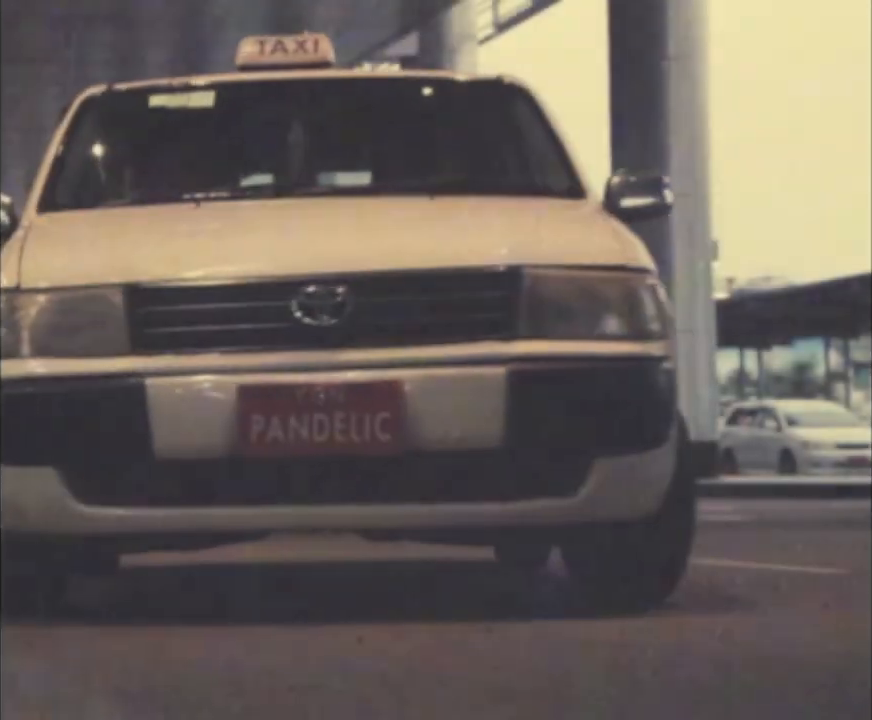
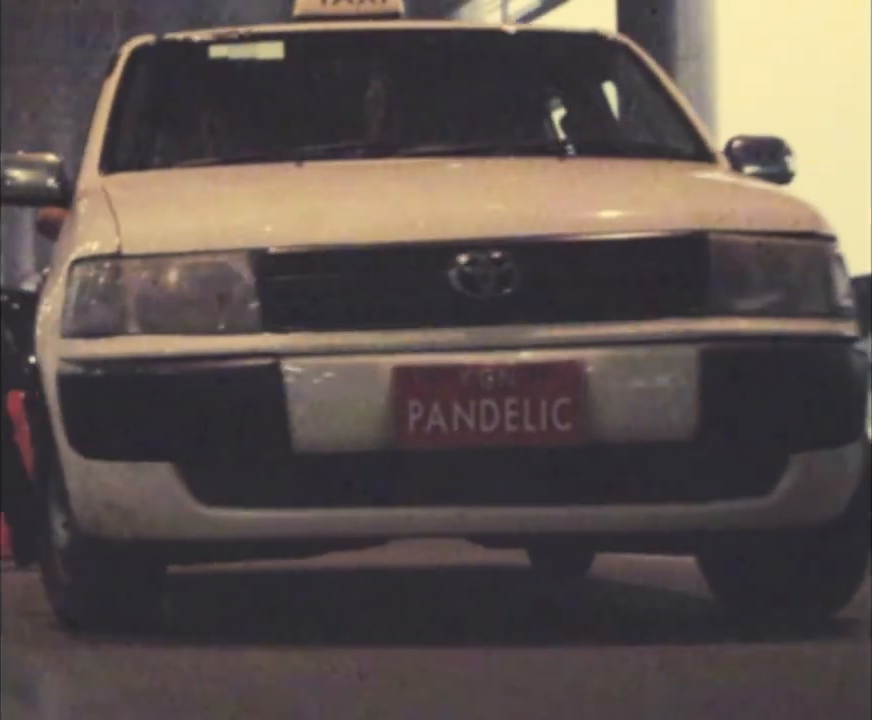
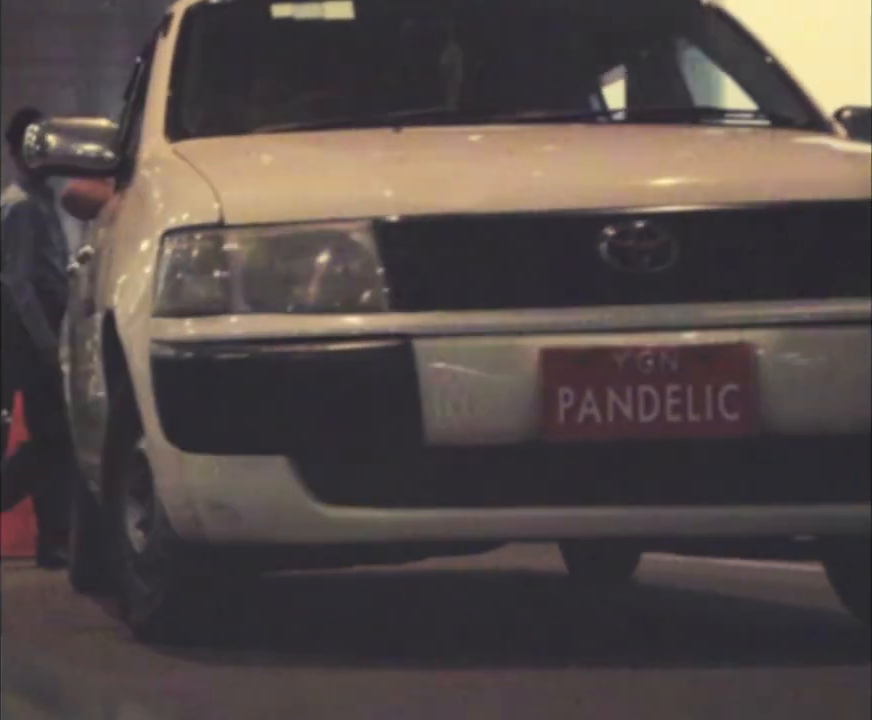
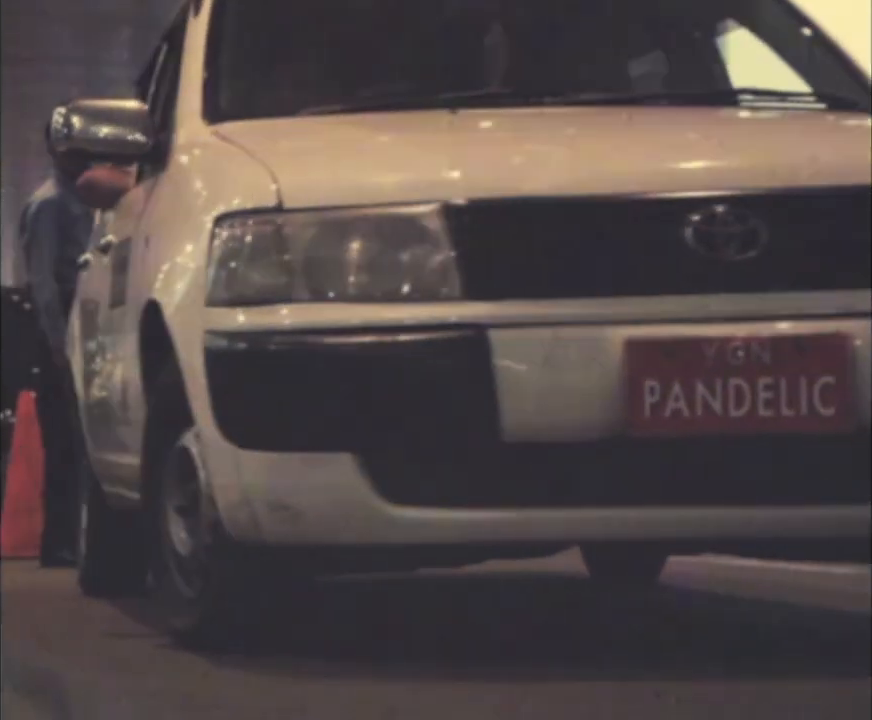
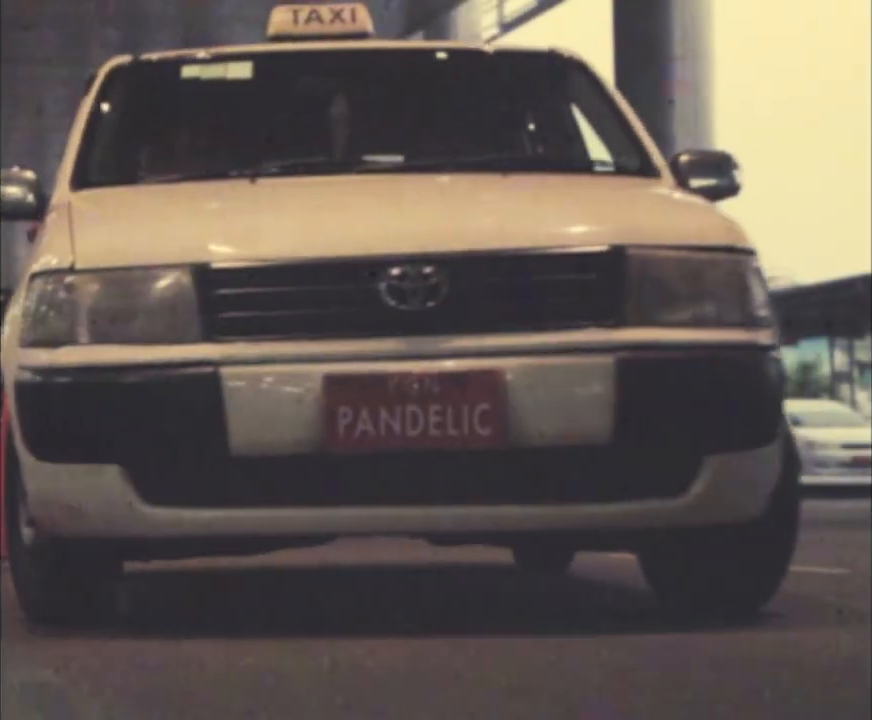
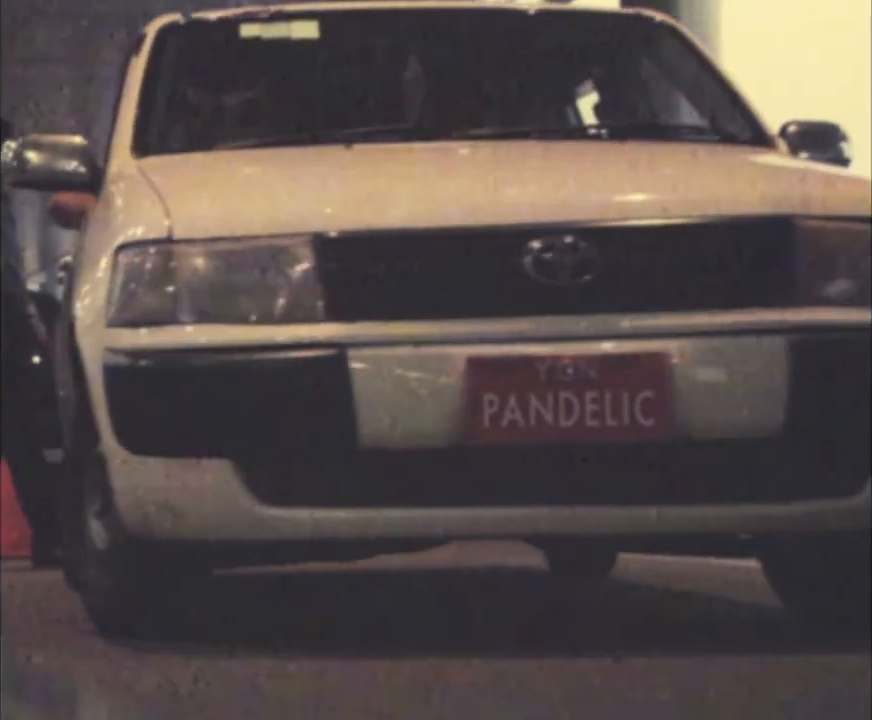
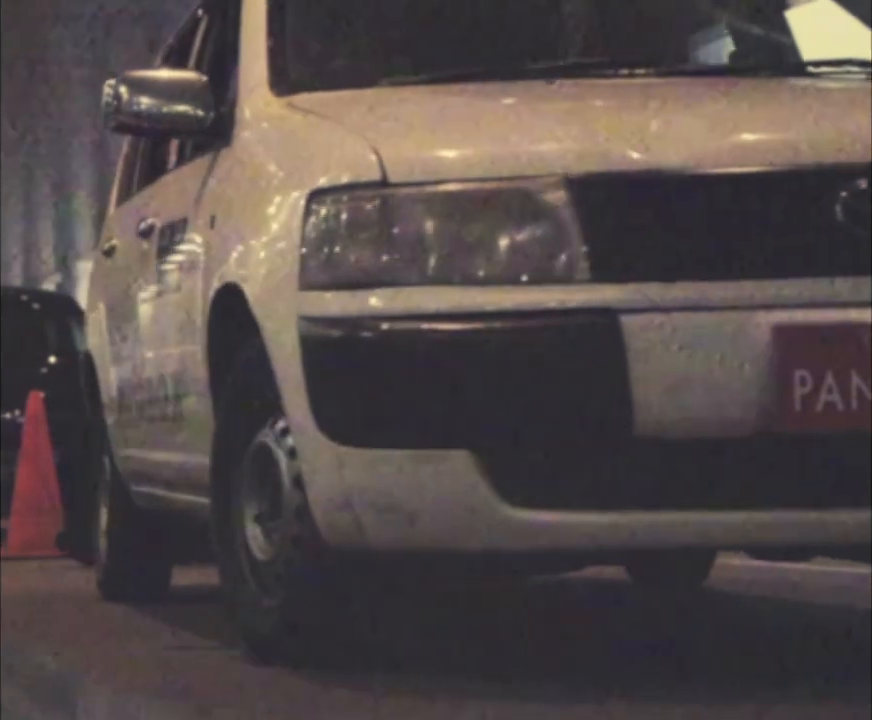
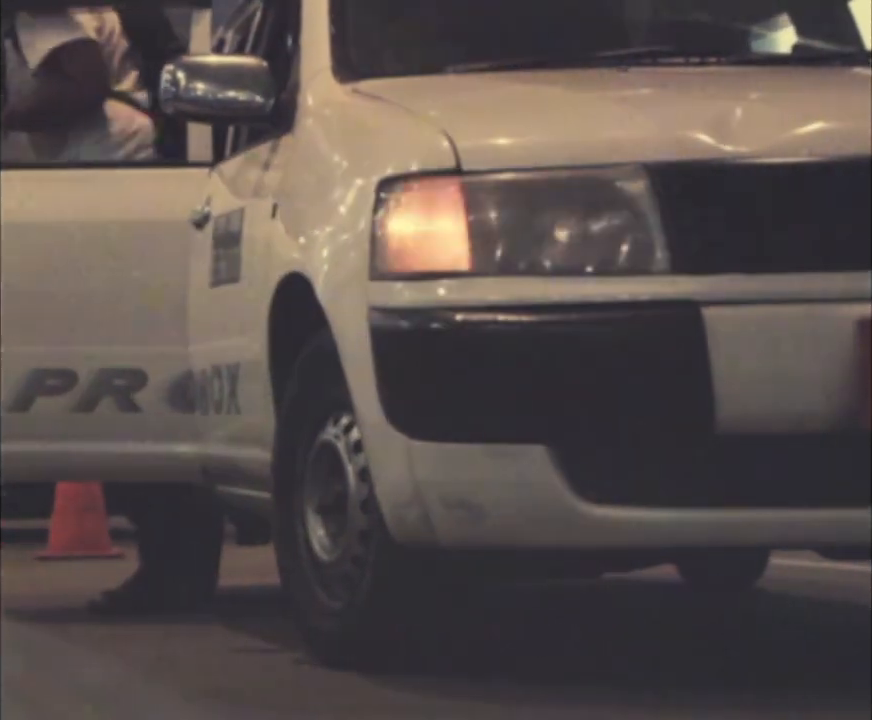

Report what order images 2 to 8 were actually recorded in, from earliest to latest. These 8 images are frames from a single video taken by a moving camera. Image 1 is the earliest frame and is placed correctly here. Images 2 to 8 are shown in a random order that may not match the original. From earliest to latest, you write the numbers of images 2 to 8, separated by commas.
5, 2, 6, 3, 4, 7, 8
